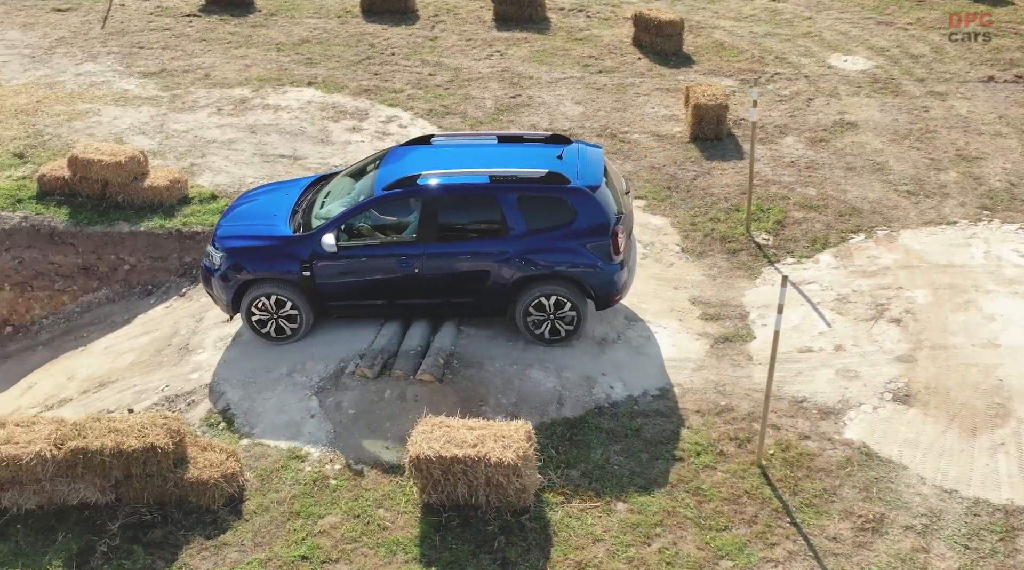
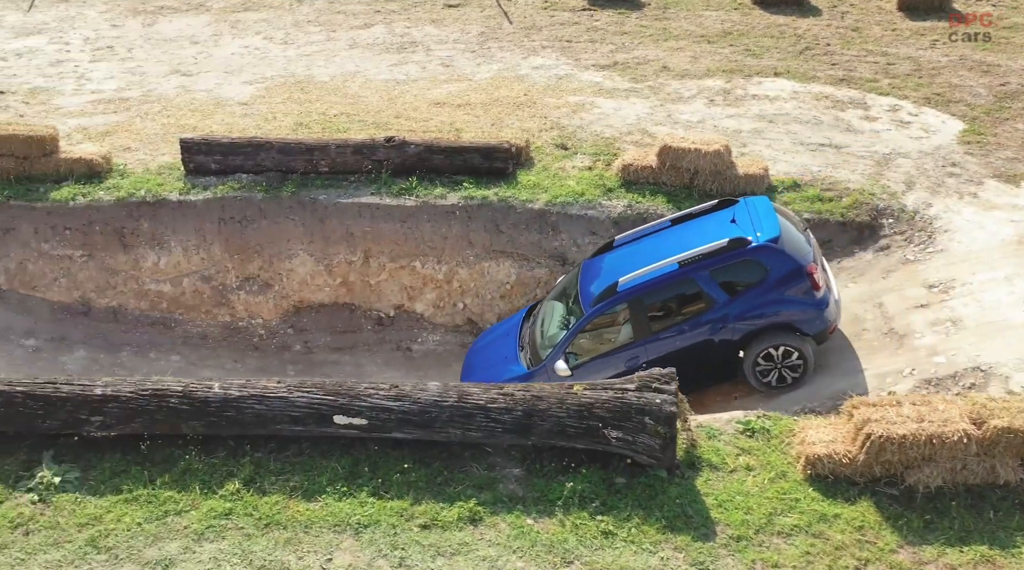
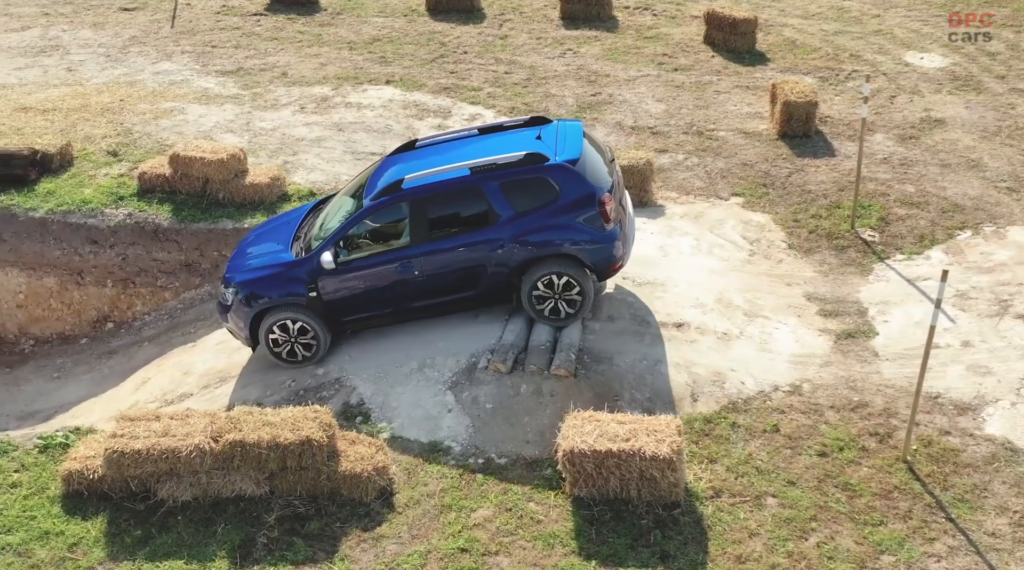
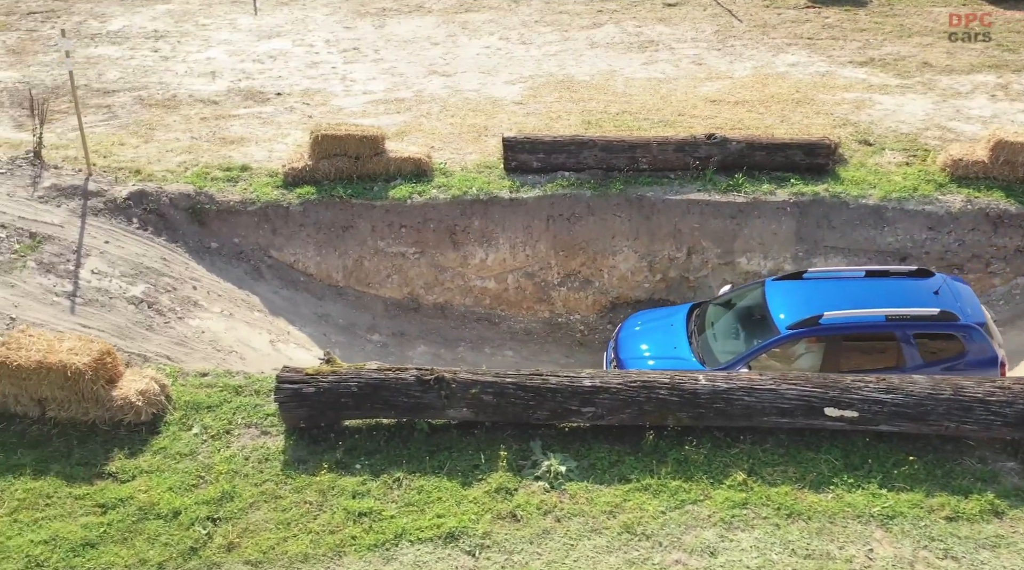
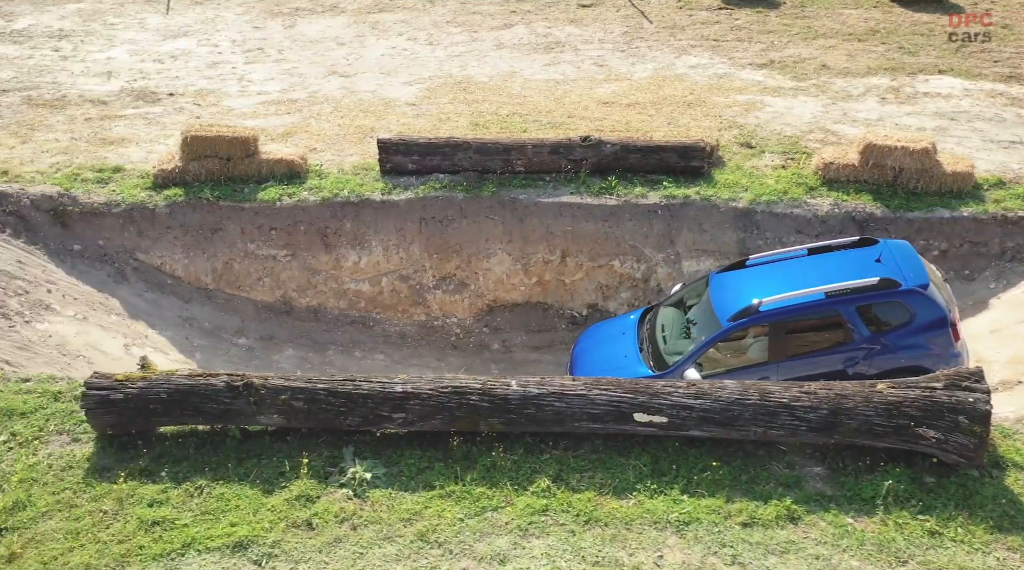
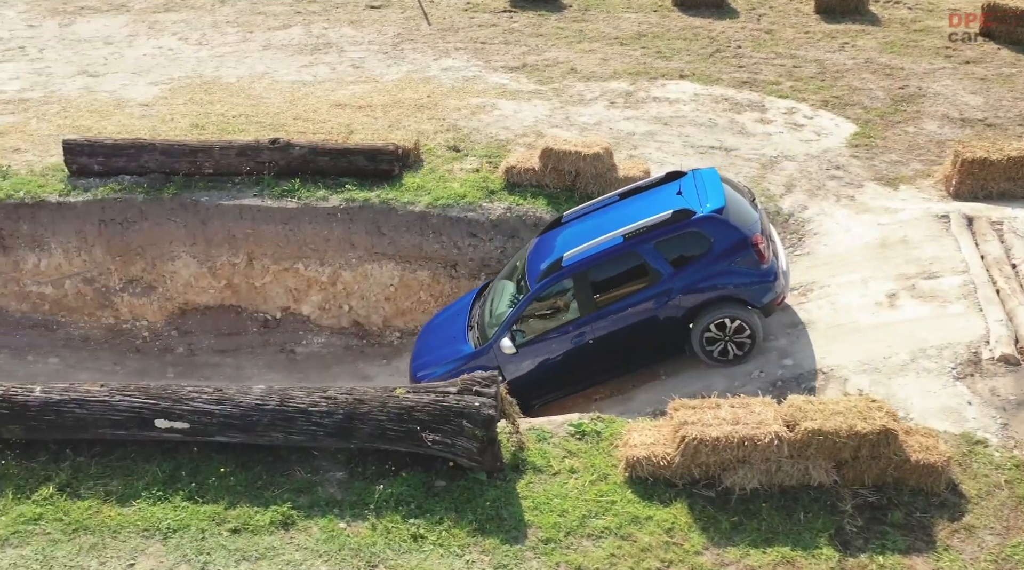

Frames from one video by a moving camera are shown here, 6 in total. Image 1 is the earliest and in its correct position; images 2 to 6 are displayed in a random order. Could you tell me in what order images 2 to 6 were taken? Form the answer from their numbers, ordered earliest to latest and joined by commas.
3, 6, 2, 5, 4
